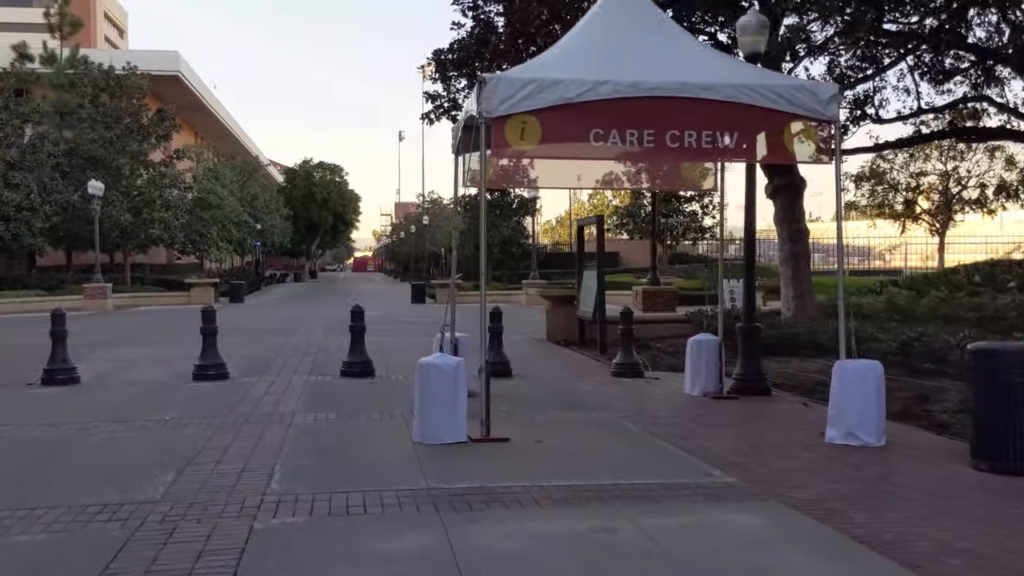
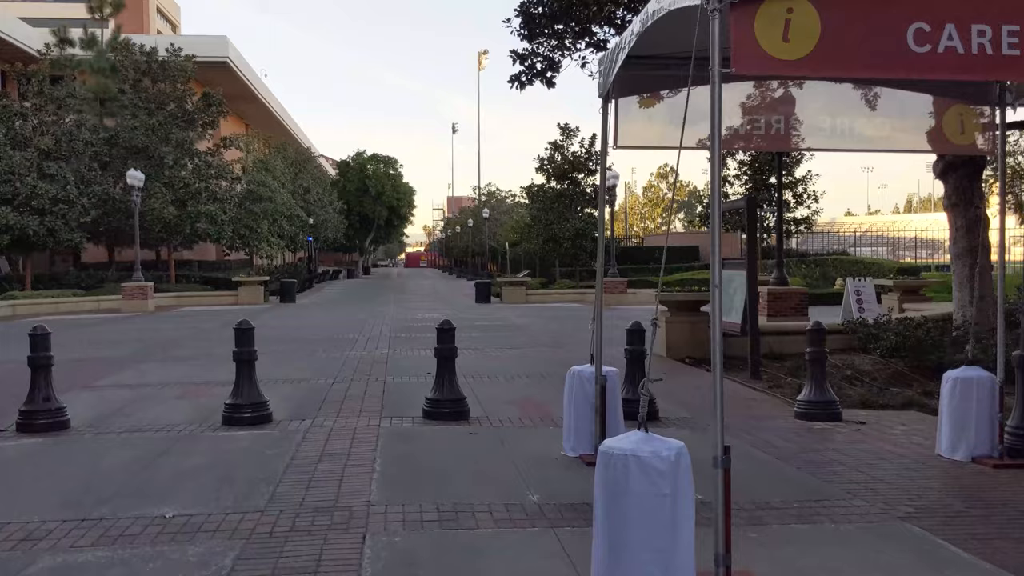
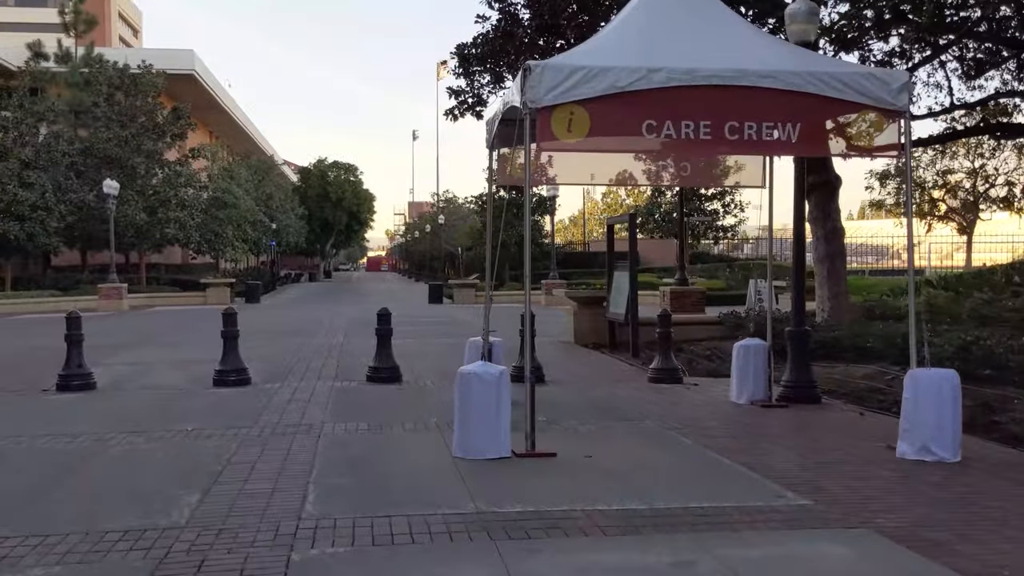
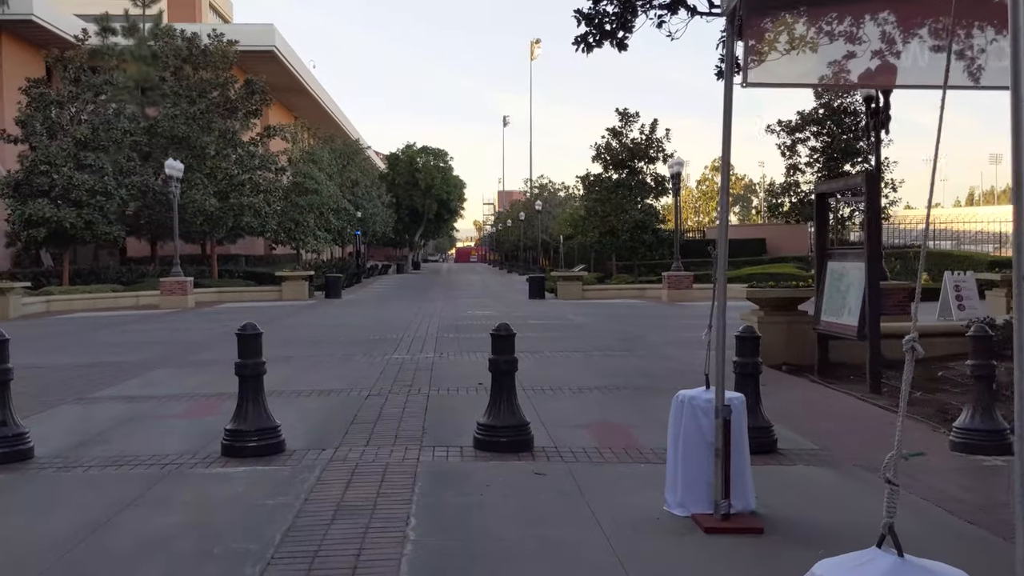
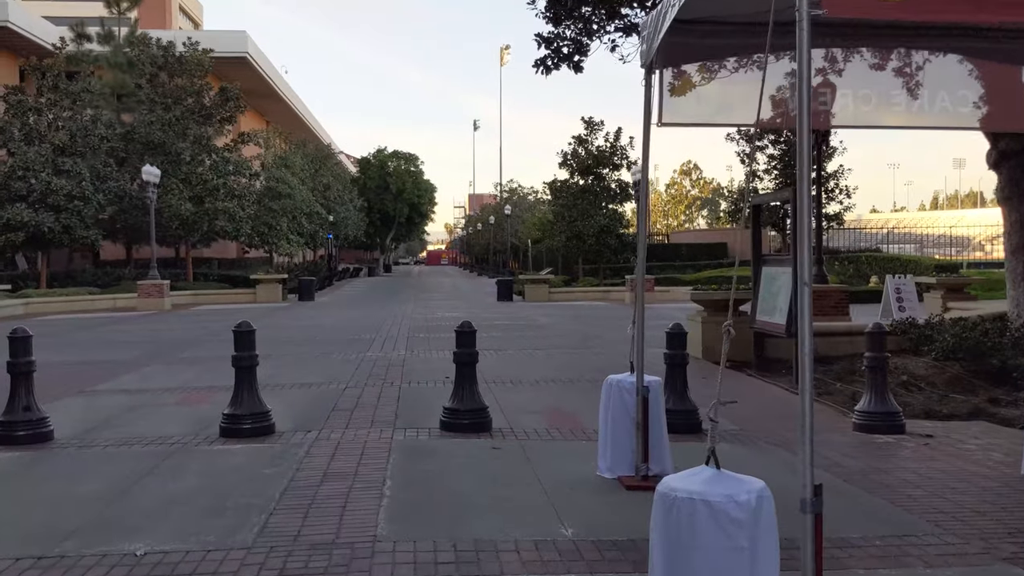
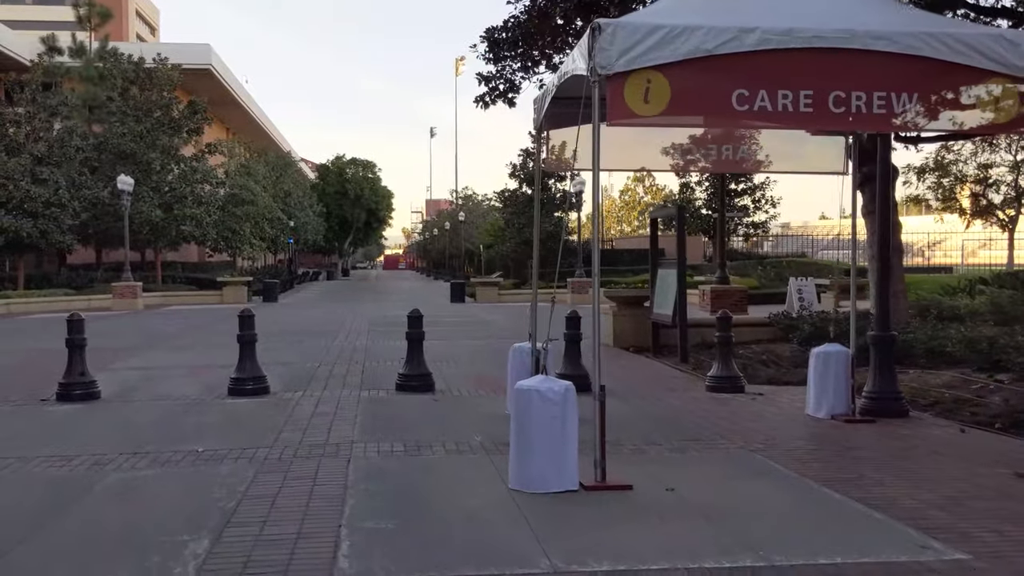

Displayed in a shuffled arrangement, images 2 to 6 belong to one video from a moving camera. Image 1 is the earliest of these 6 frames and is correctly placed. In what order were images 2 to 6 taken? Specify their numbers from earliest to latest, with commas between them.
3, 6, 2, 5, 4
